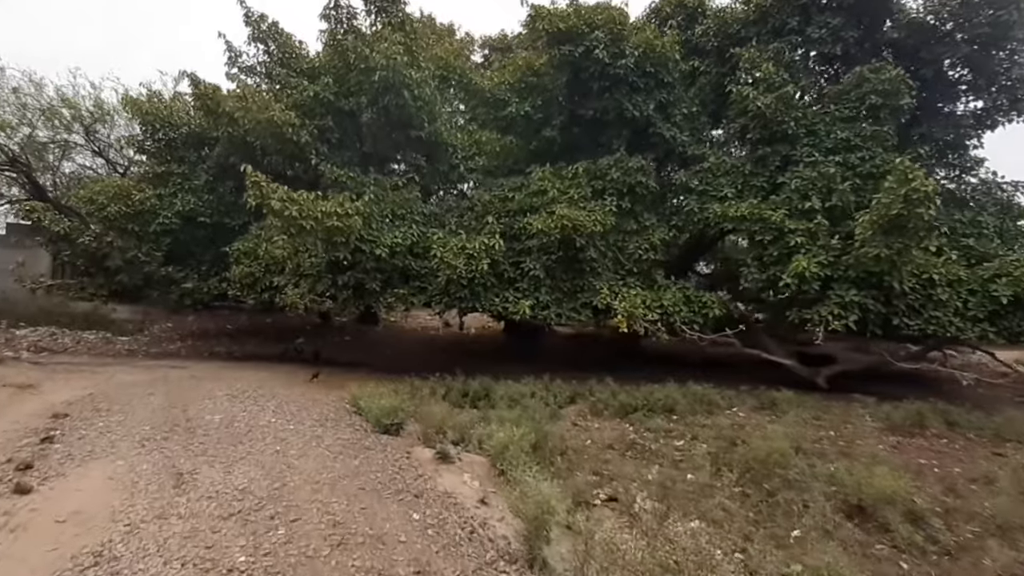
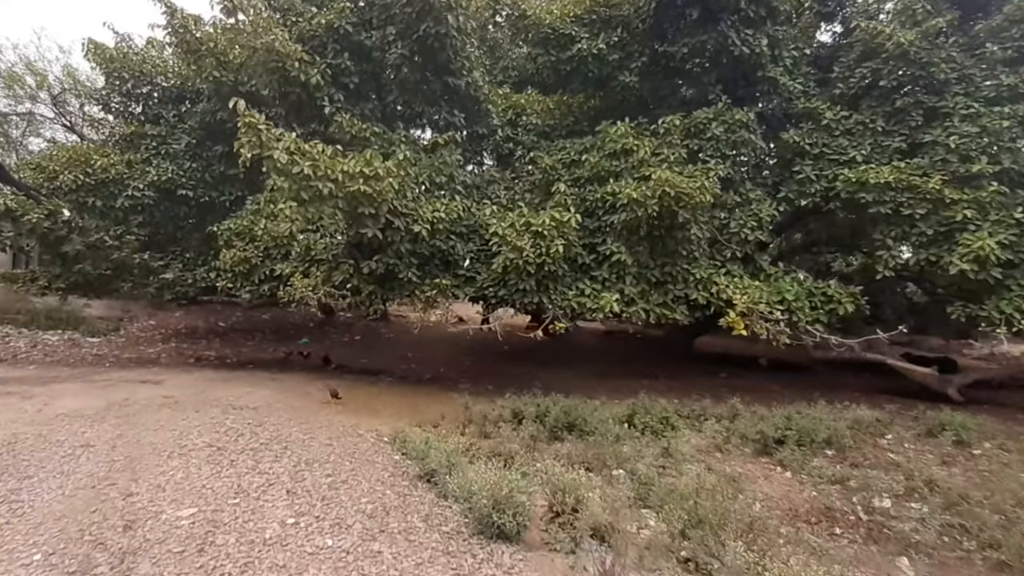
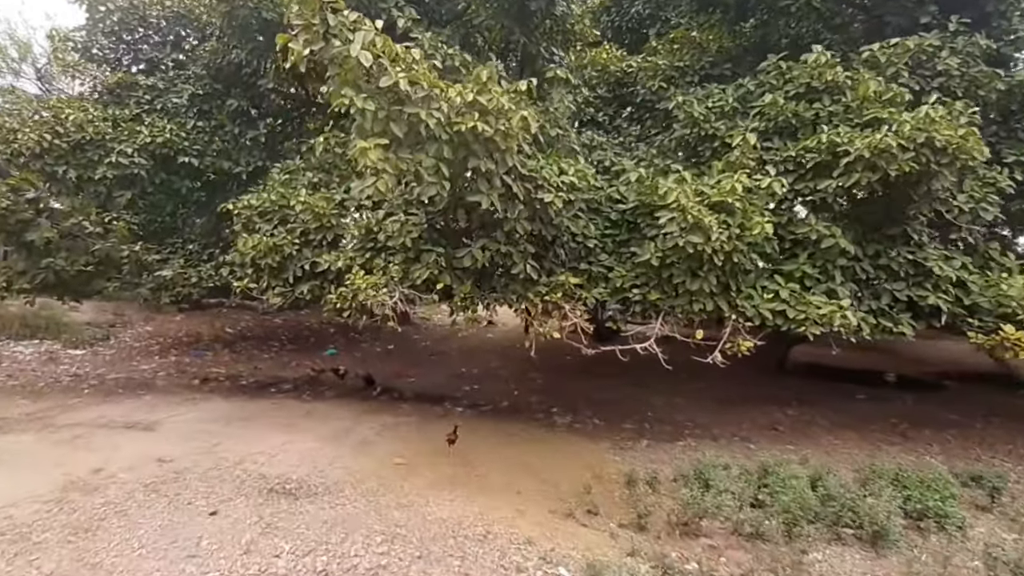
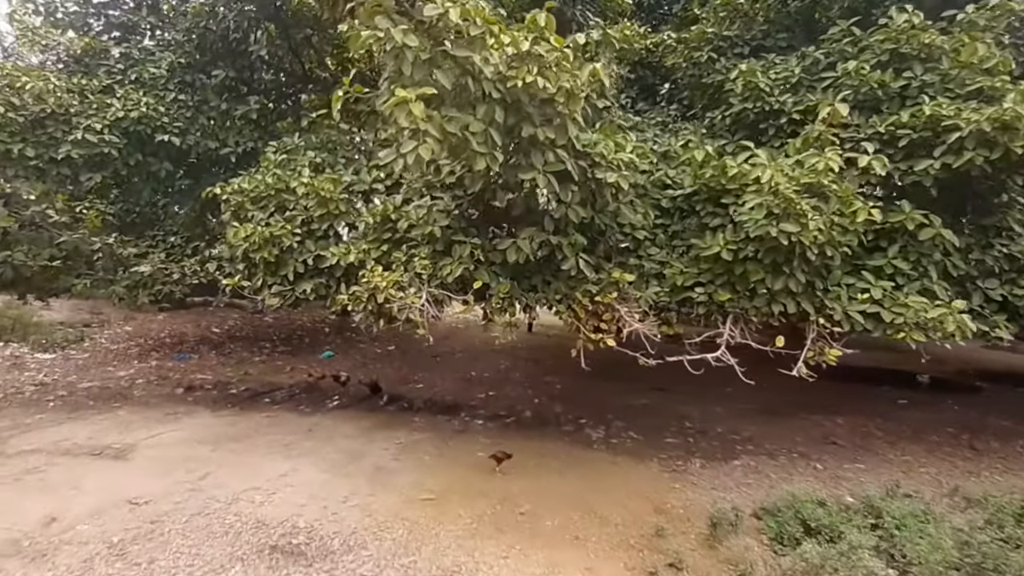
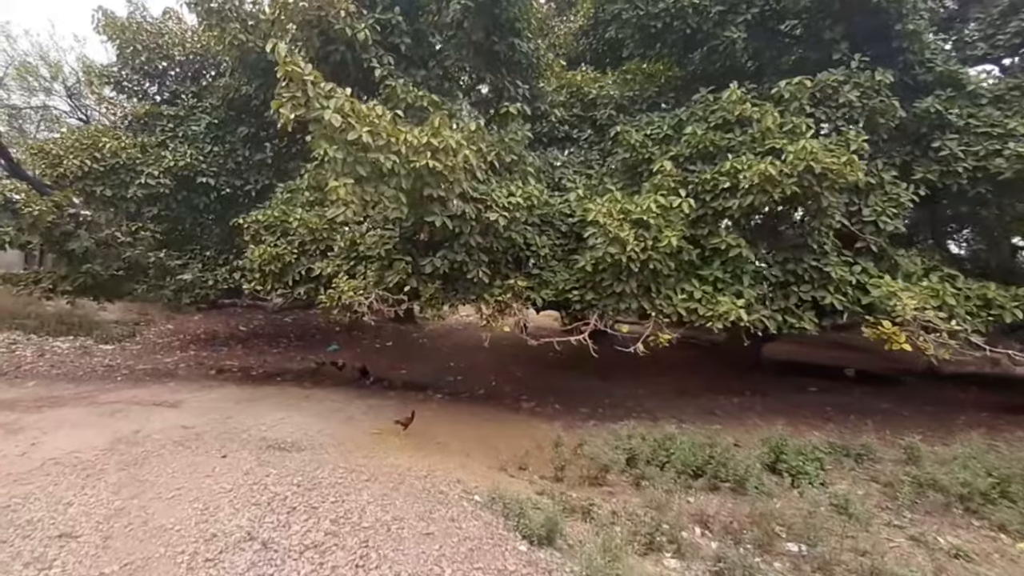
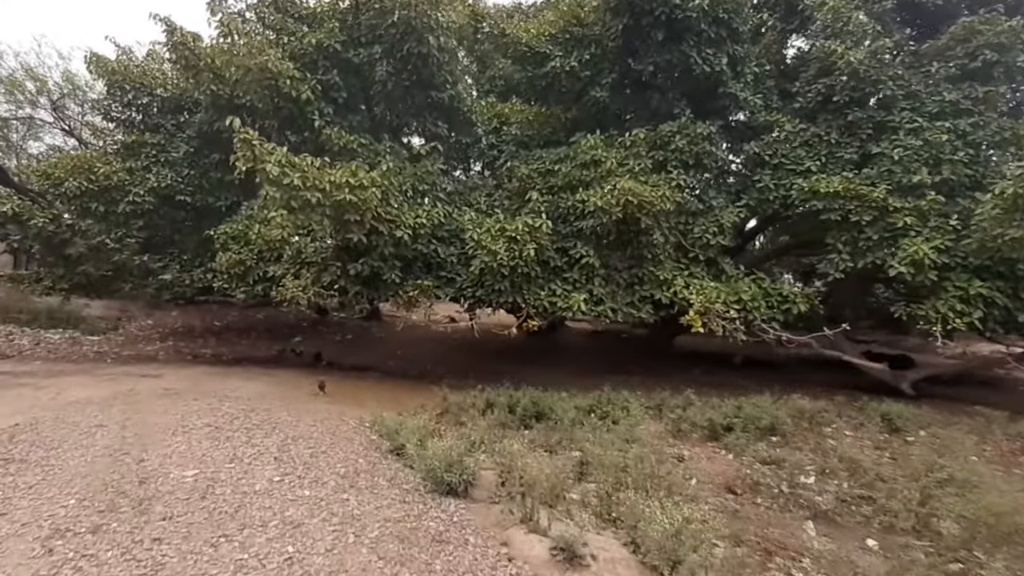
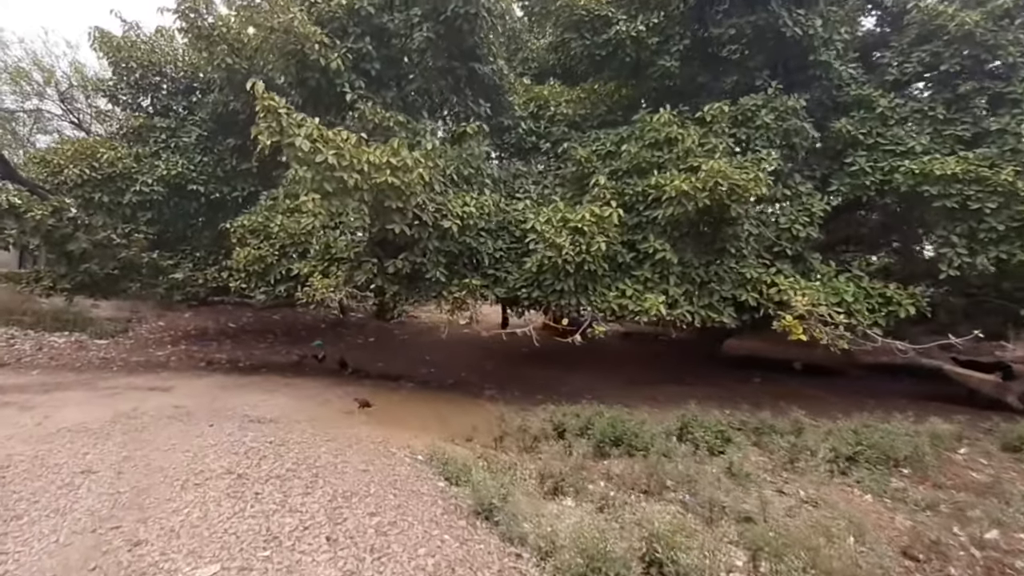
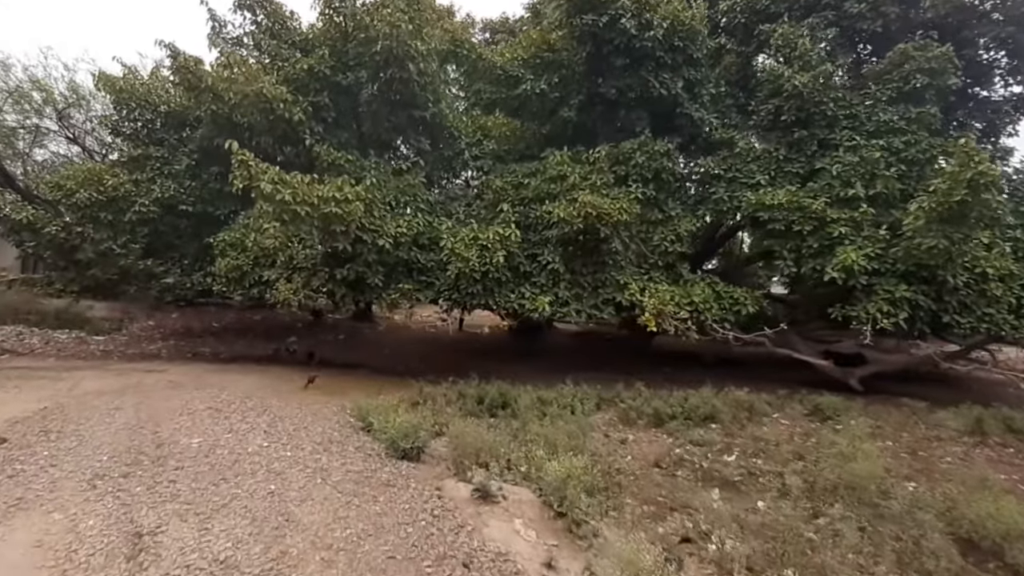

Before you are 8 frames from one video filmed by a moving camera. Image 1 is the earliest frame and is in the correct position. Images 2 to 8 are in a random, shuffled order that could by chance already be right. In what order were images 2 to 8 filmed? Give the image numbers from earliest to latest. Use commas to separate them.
8, 6, 2, 7, 5, 3, 4
